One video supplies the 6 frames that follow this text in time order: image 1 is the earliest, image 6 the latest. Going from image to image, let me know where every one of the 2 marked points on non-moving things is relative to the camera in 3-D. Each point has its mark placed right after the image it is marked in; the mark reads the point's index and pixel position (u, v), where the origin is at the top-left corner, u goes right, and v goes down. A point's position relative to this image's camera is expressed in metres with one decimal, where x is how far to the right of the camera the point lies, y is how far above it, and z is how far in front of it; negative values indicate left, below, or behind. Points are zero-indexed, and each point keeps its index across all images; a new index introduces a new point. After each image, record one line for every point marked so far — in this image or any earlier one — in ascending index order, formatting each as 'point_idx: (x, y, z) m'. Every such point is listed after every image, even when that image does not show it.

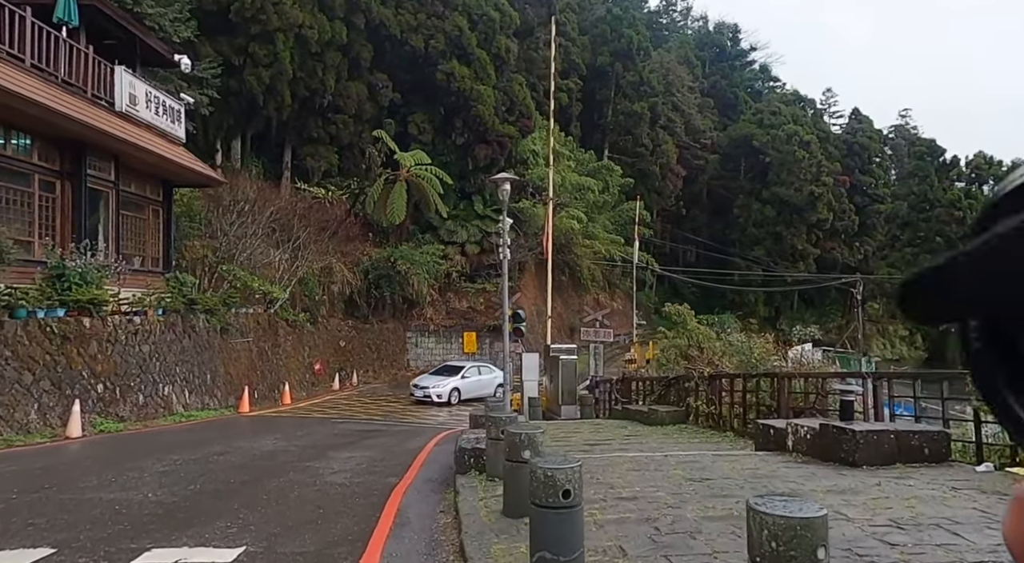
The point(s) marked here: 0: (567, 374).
0: (+1.0, -1.7, +16.0) m
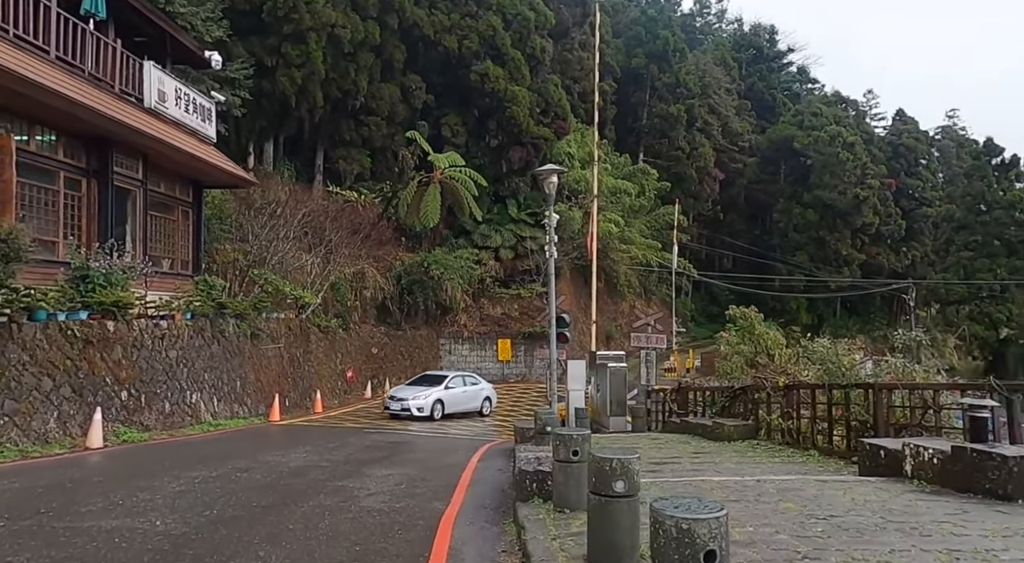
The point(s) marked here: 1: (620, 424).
0: (+1.8, -1.7, +15.1) m
1: (+1.8, -2.4, +15.2) m
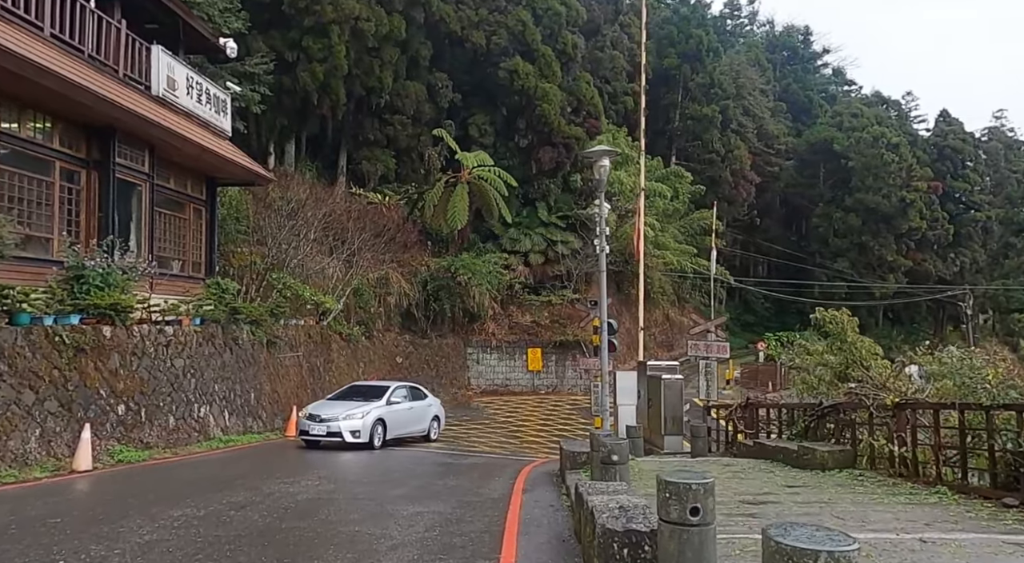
0: (+2.4, -1.7, +13.4) m
1: (+2.4, -2.4, +13.5) m
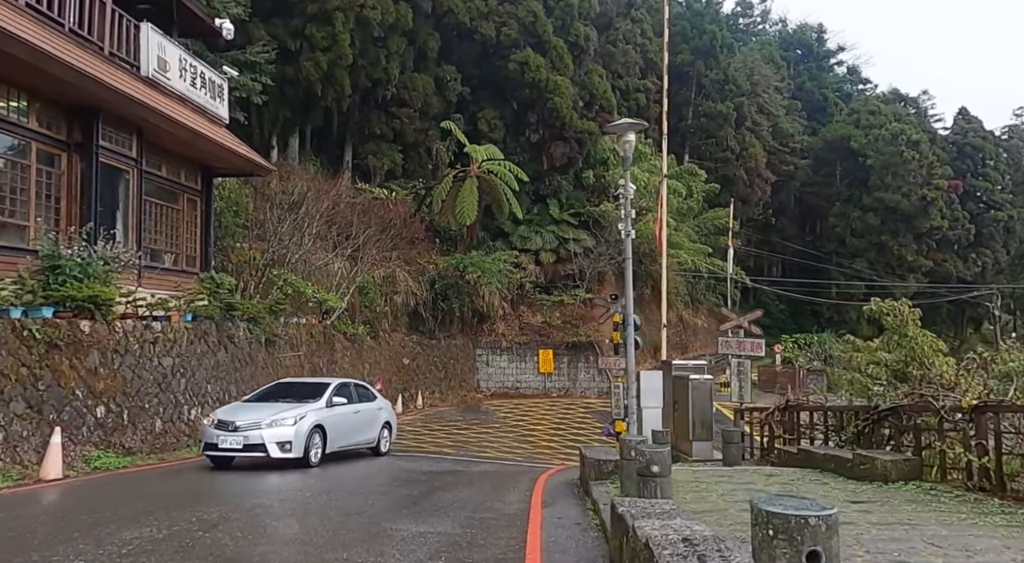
0: (+2.6, -1.6, +12.3) m
1: (+2.6, -2.3, +12.4) m
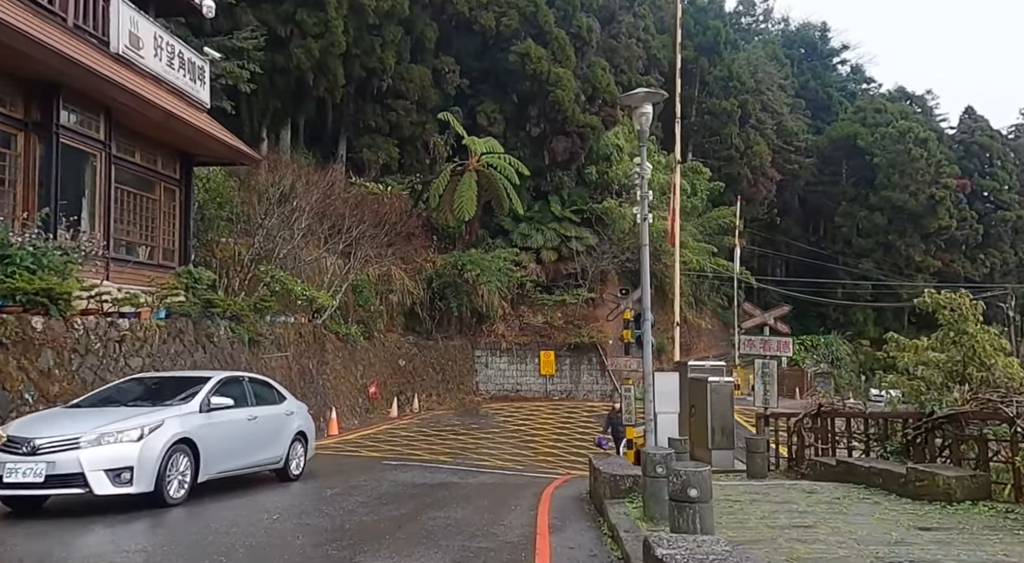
0: (+2.6, -1.5, +11.2) m
1: (+2.7, -2.2, +11.3) m
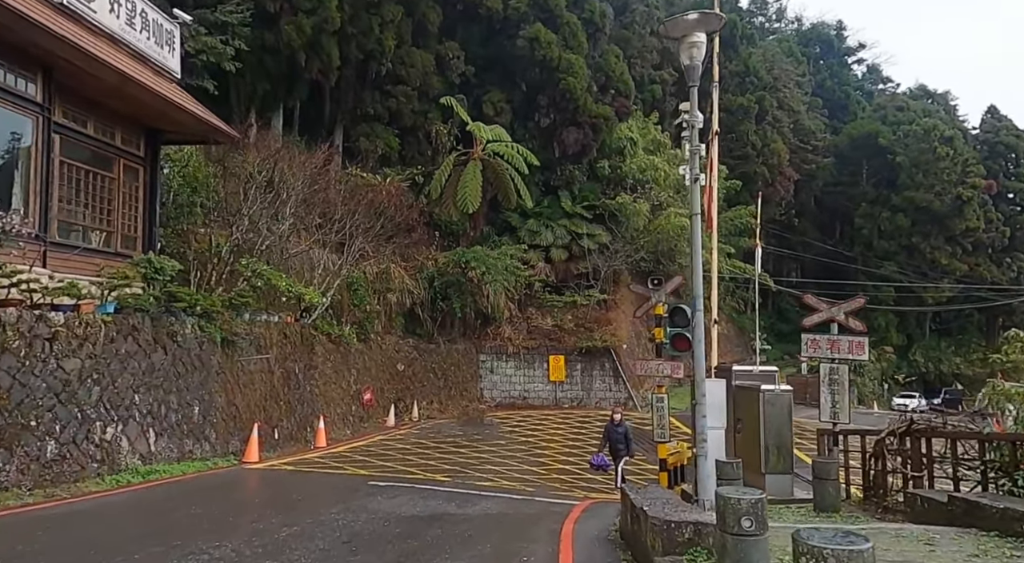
0: (+2.7, -1.4, +9.2) m
1: (+2.8, -2.1, +9.2) m
